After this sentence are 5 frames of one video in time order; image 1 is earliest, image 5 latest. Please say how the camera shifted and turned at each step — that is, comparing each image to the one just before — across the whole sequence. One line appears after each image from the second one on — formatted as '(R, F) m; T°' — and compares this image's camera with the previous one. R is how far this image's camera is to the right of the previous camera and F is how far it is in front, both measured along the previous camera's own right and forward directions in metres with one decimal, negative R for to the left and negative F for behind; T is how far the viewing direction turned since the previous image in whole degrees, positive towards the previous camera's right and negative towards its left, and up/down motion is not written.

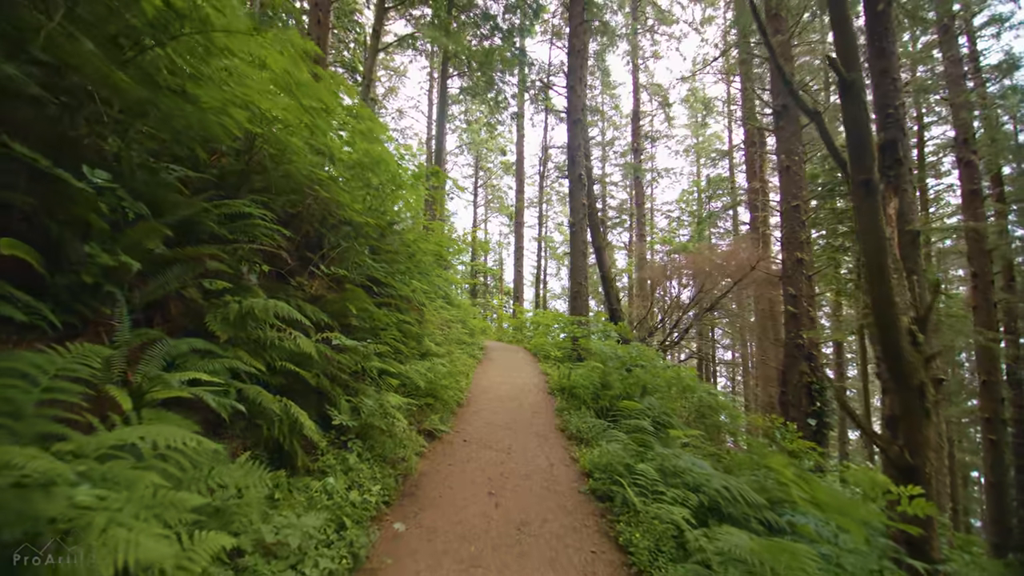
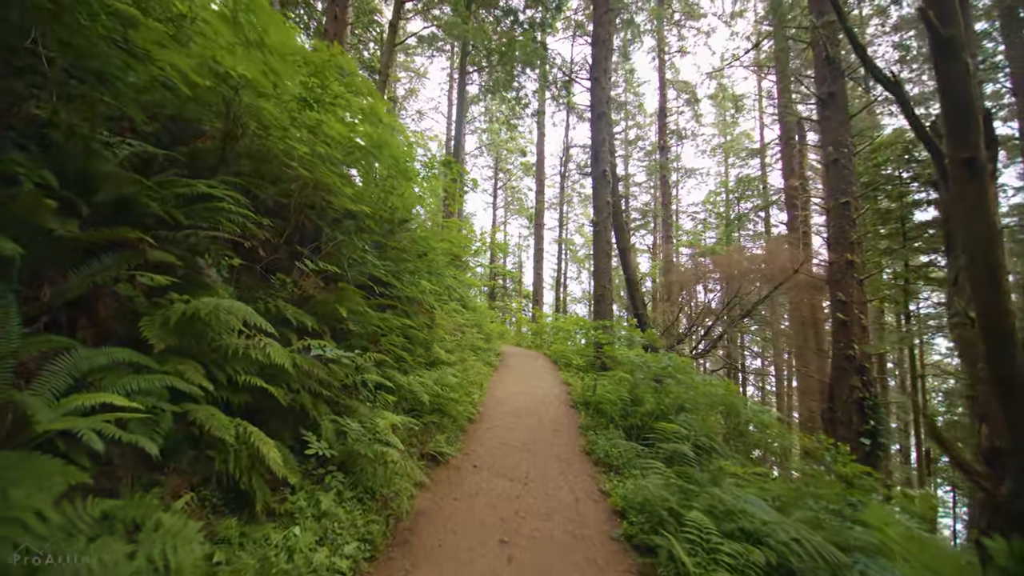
(0.0, +0.8) m; -3°
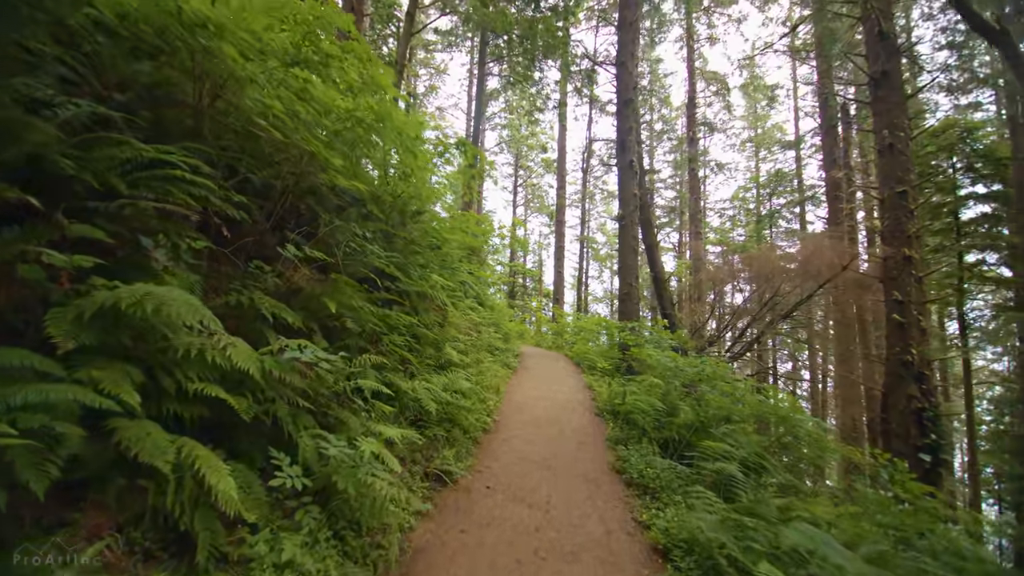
(0.0, +0.7) m; -3°
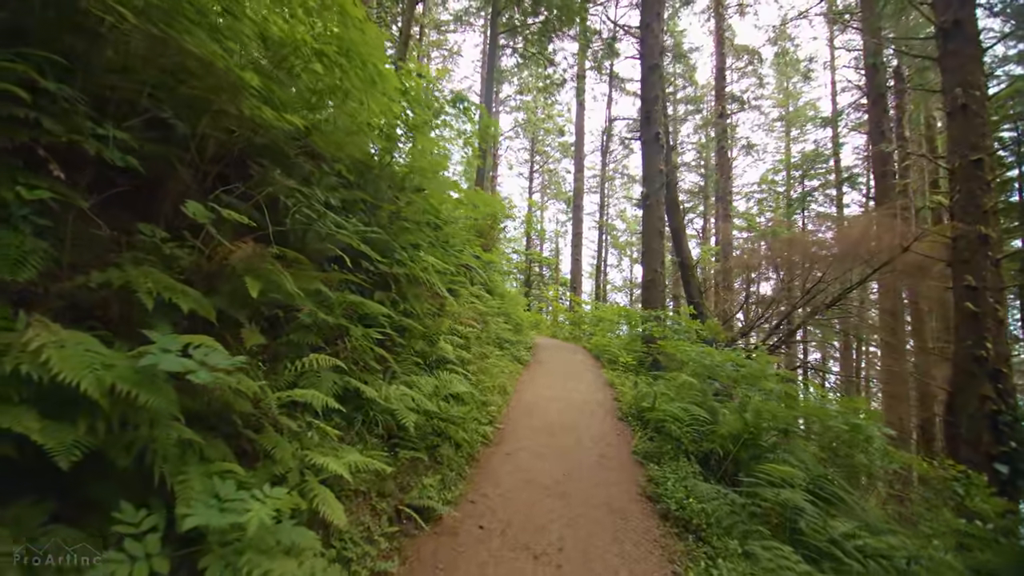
(+0.1, +1.1) m; -2°
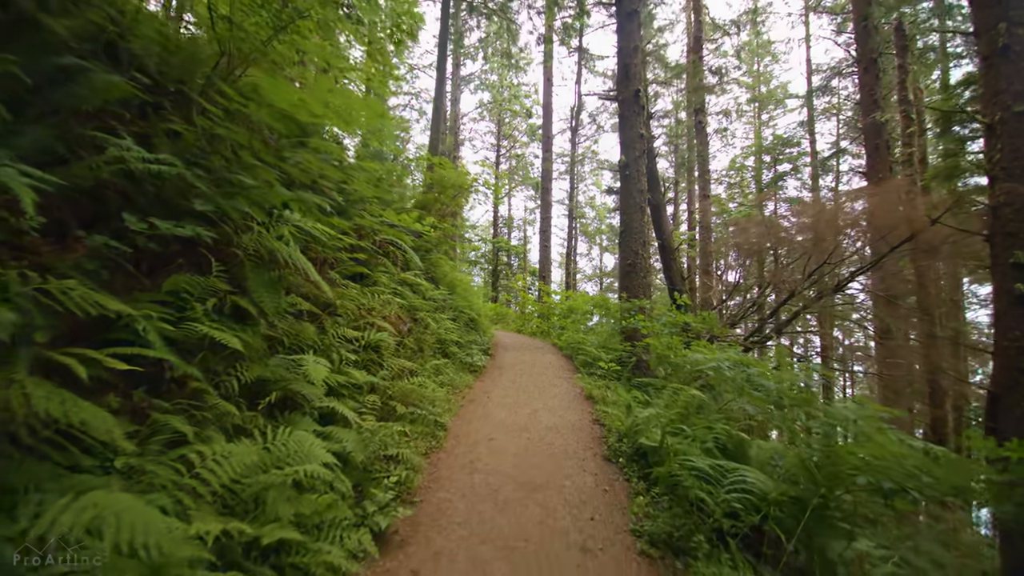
(+0.4, +2.1) m; +4°
